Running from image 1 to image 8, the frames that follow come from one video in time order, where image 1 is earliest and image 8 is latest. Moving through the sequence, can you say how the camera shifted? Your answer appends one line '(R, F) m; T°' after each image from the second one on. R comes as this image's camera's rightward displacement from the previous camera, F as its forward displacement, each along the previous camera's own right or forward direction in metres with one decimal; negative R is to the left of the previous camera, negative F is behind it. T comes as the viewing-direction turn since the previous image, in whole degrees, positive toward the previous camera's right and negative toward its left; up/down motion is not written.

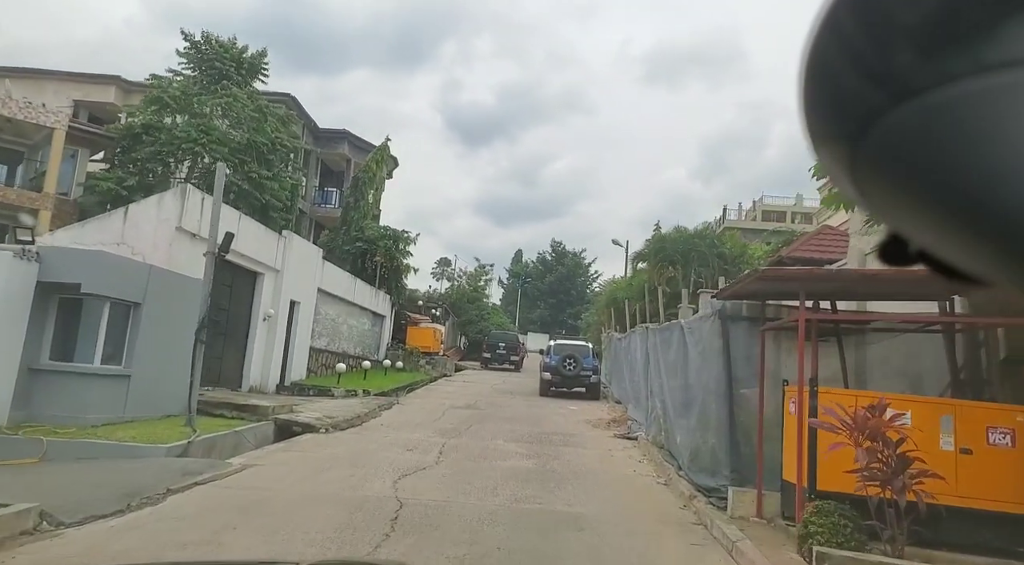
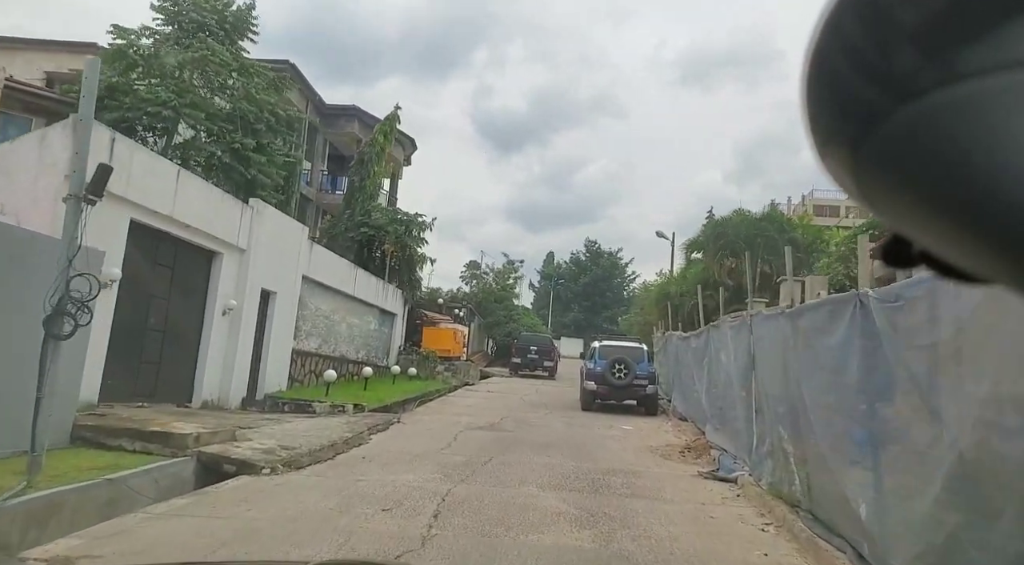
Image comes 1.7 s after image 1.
(-0.1, +3.6) m; -3°
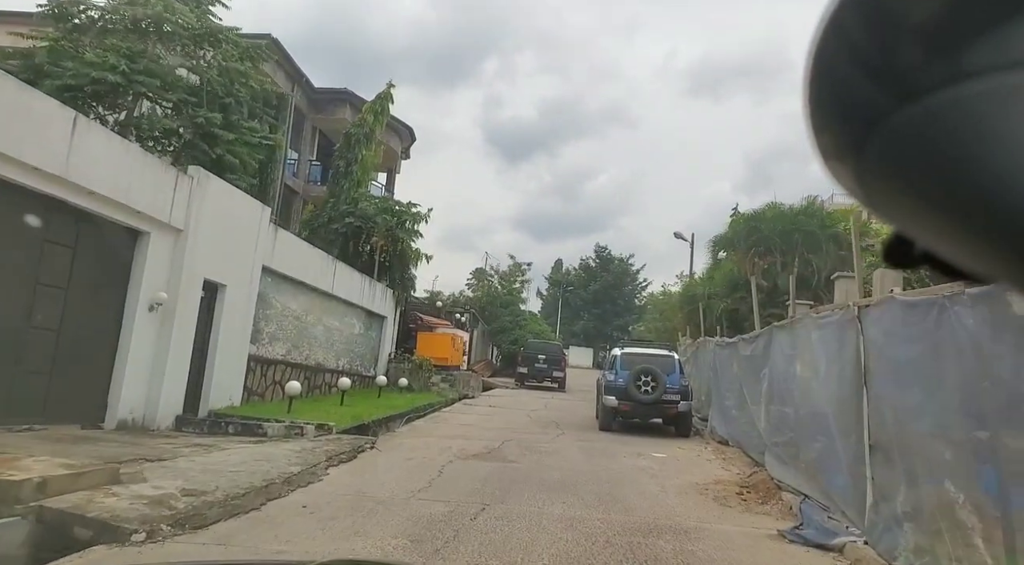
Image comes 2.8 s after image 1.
(0.0, +2.4) m; -1°
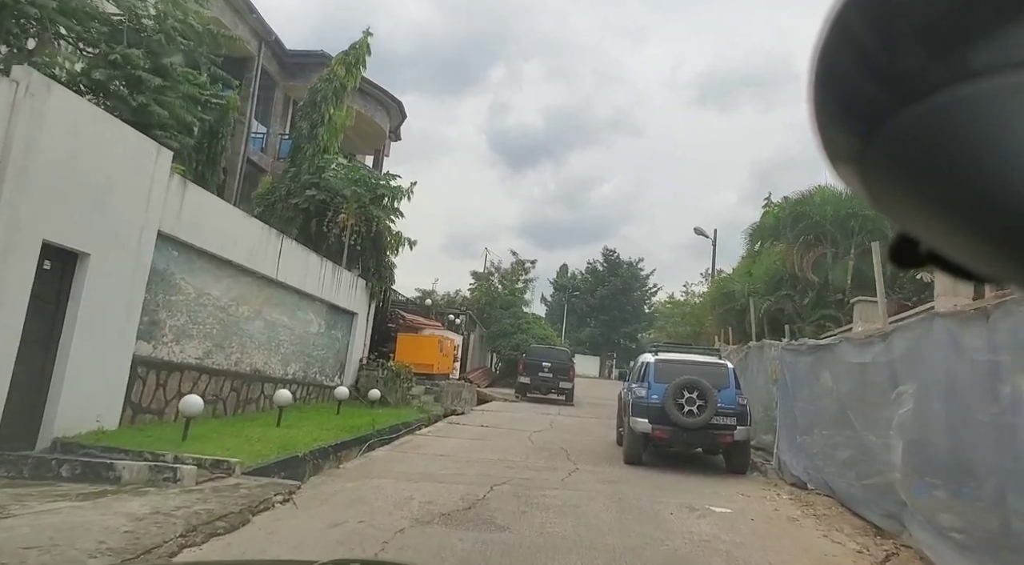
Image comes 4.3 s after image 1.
(+0.1, +3.3) m; 0°
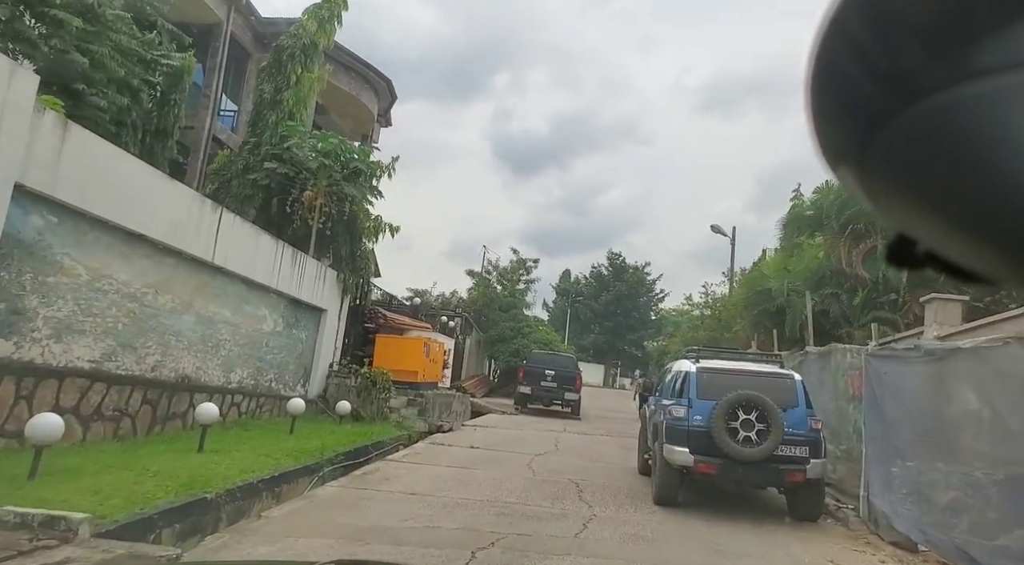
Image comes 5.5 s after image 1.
(+0.1, +2.3) m; 0°
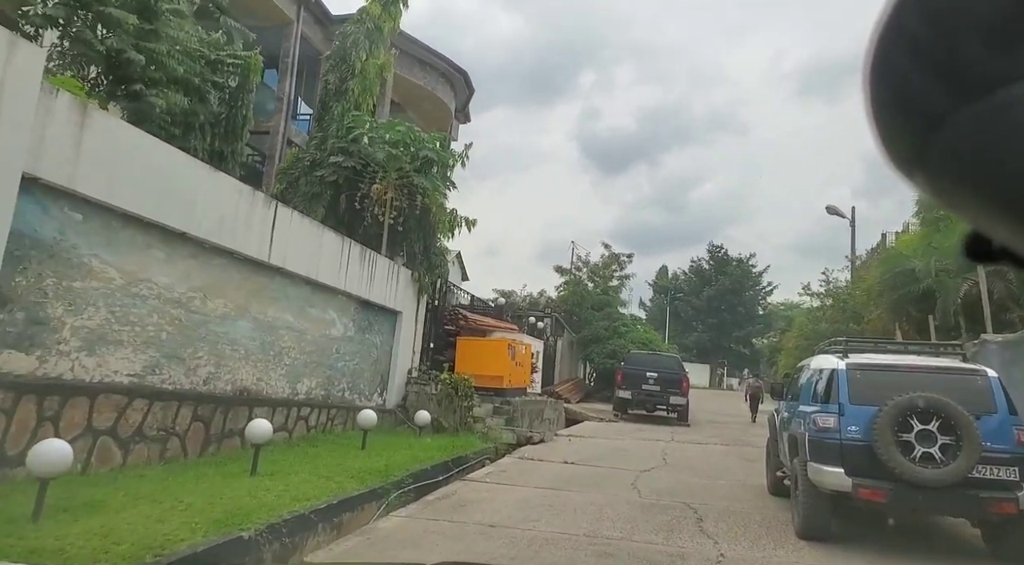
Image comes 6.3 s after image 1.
(0.0, +1.3) m; -8°
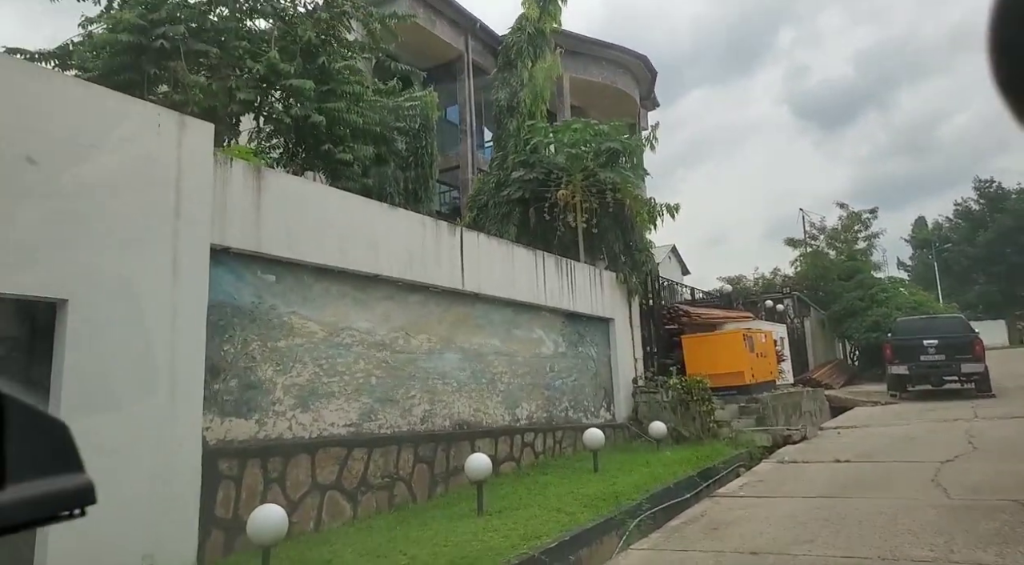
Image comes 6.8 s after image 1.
(+0.1, +0.9) m; -19°
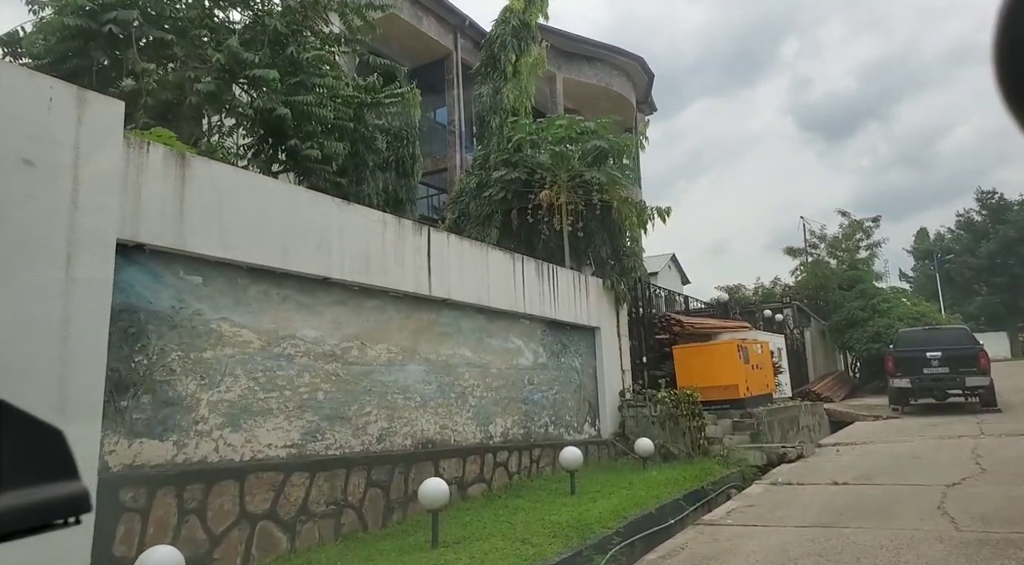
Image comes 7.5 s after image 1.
(+0.3, +0.7) m; 0°
